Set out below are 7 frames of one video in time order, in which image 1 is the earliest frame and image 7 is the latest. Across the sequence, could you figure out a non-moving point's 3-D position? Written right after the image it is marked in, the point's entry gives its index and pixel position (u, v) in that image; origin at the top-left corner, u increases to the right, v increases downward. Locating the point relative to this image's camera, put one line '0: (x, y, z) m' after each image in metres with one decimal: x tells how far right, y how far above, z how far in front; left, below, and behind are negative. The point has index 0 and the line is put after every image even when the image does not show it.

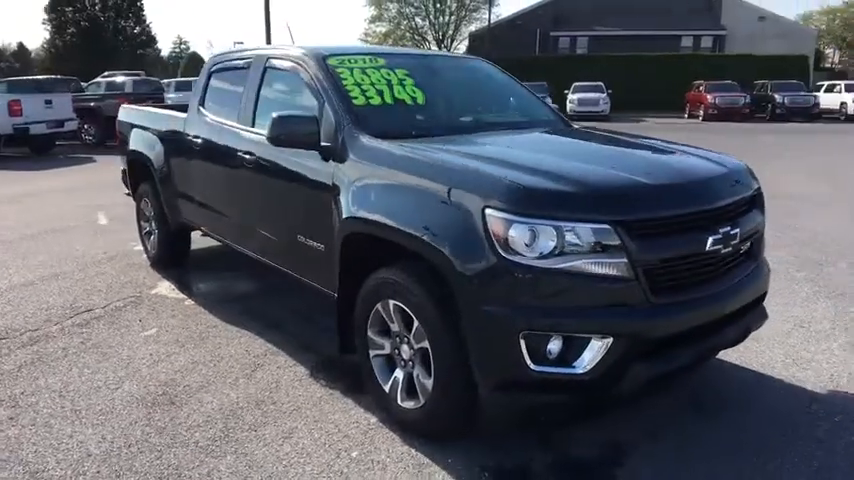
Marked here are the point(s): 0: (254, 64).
0: (-1.2, +1.3, +4.8) m
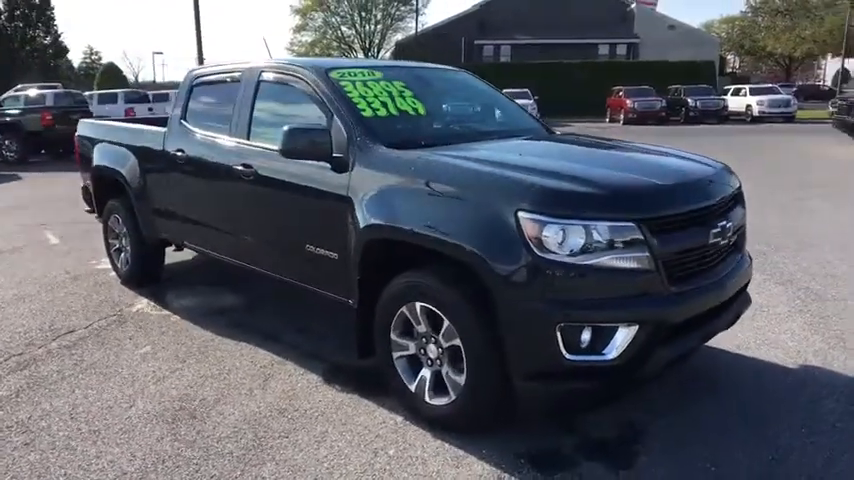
0: (-1.3, +1.2, +4.8) m
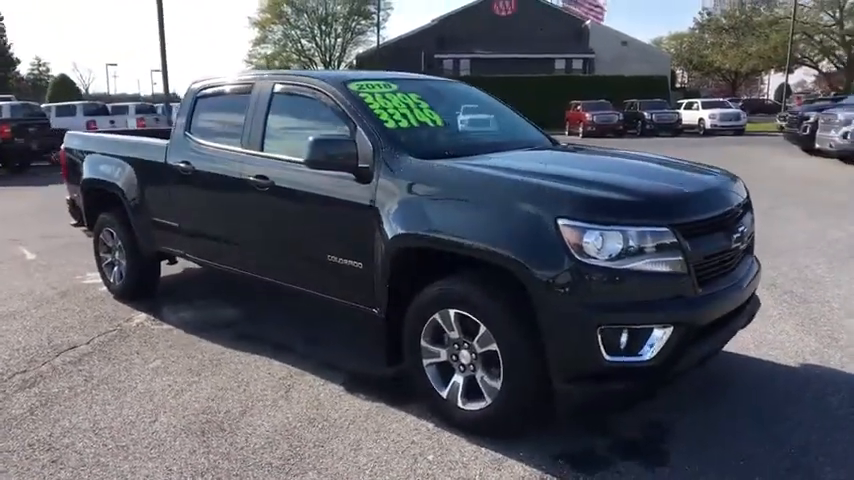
0: (-1.2, +1.1, +4.8) m
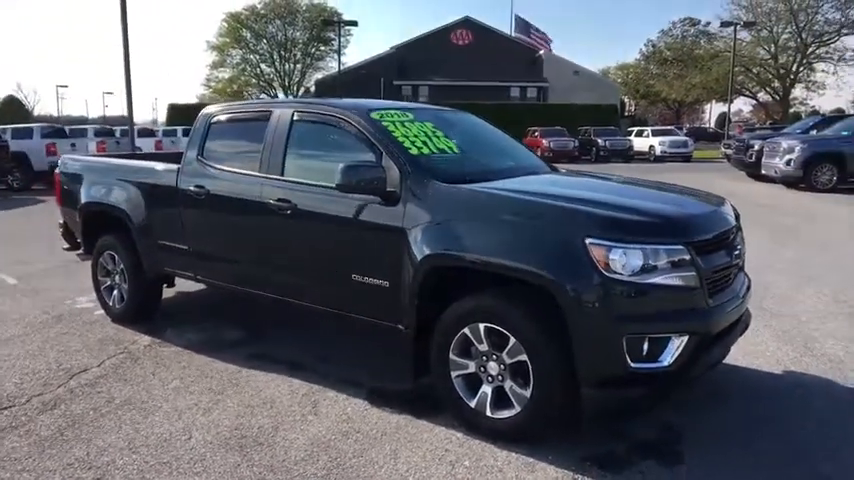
0: (-1.2, +0.9, +5.0) m
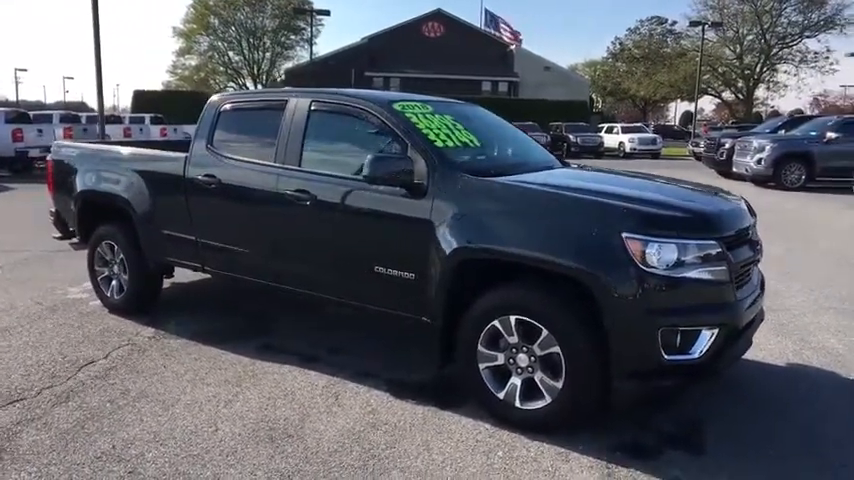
0: (-1.0, +1.0, +4.9) m
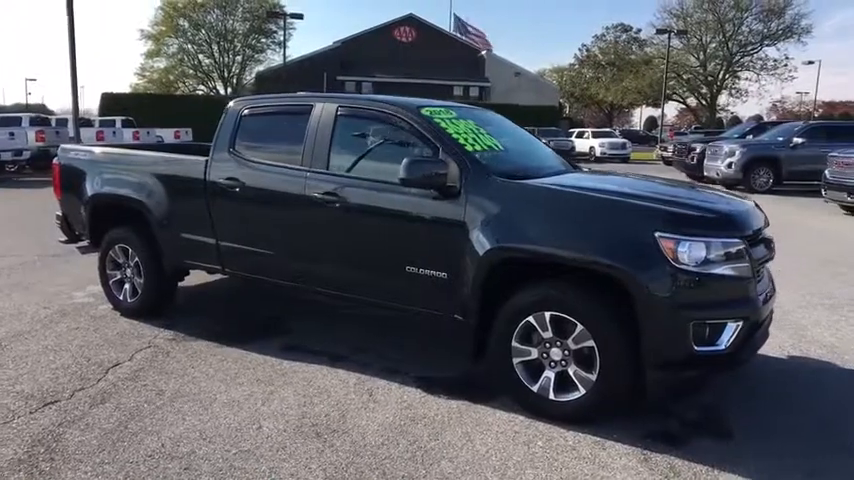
0: (-0.9, +1.0, +5.0) m
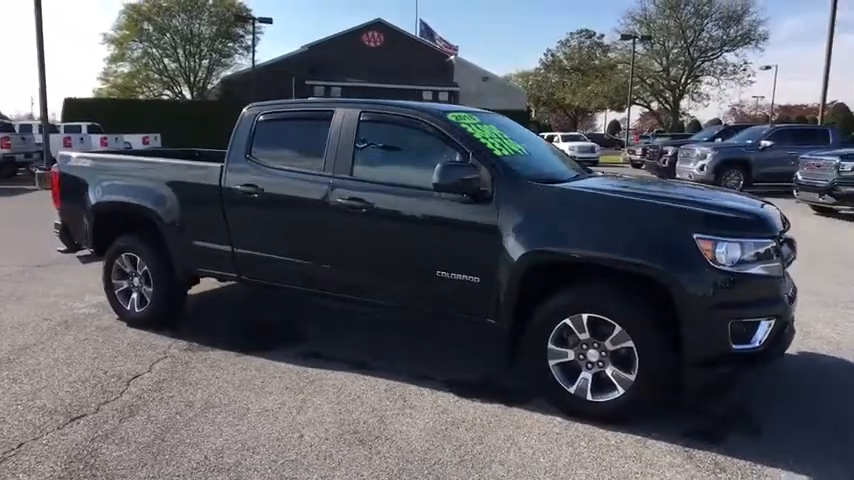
0: (-0.7, +0.9, +5.0) m
